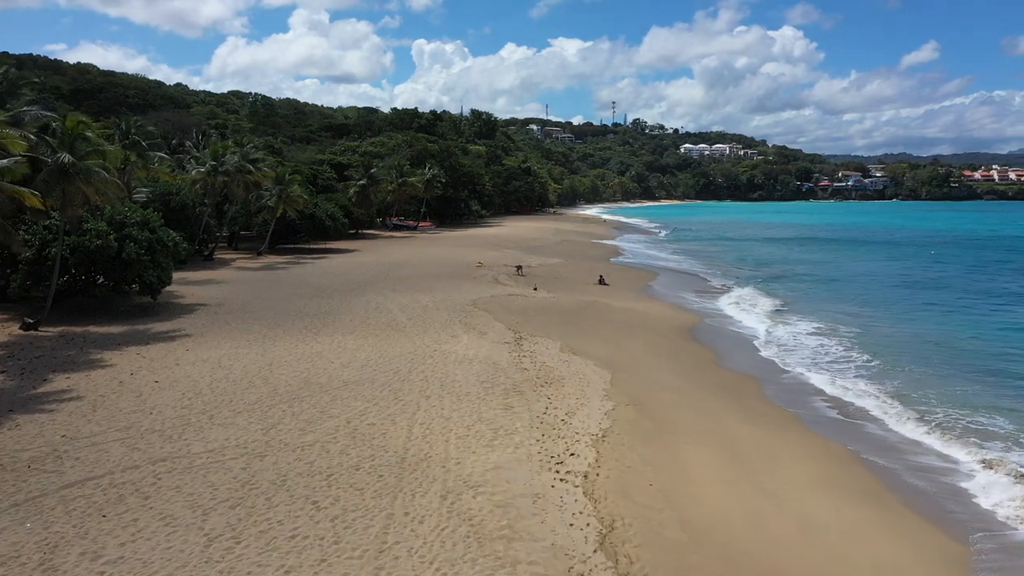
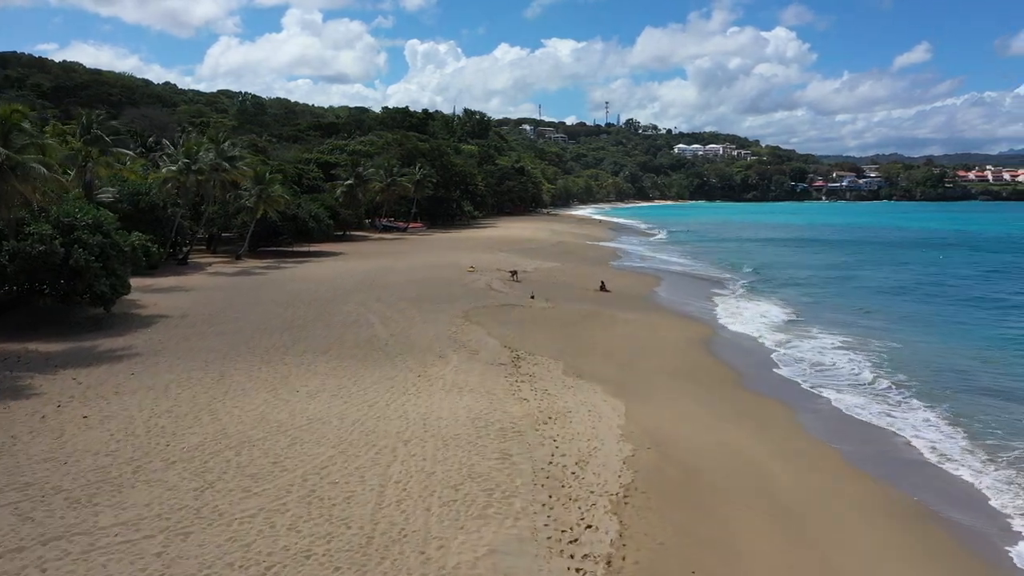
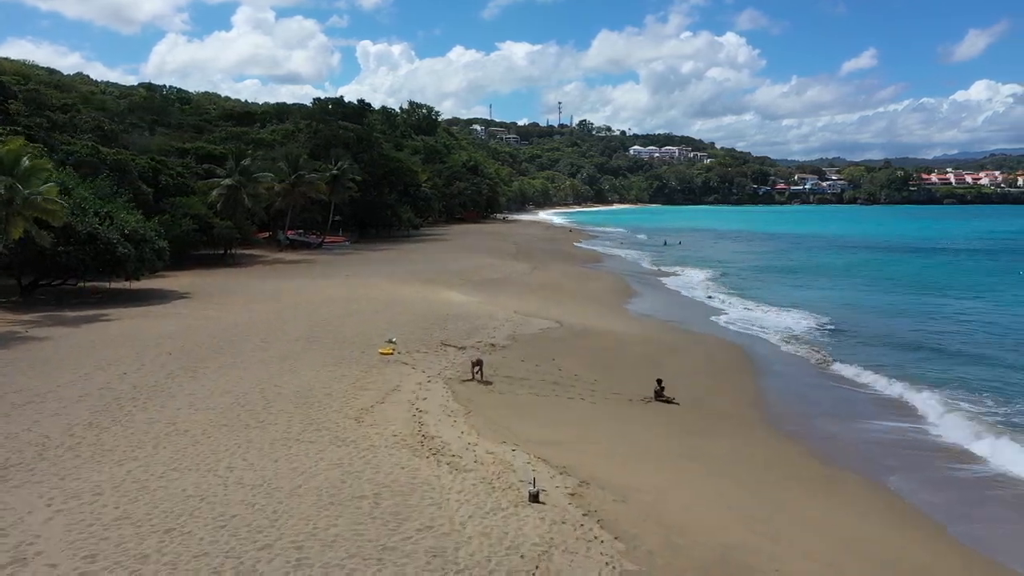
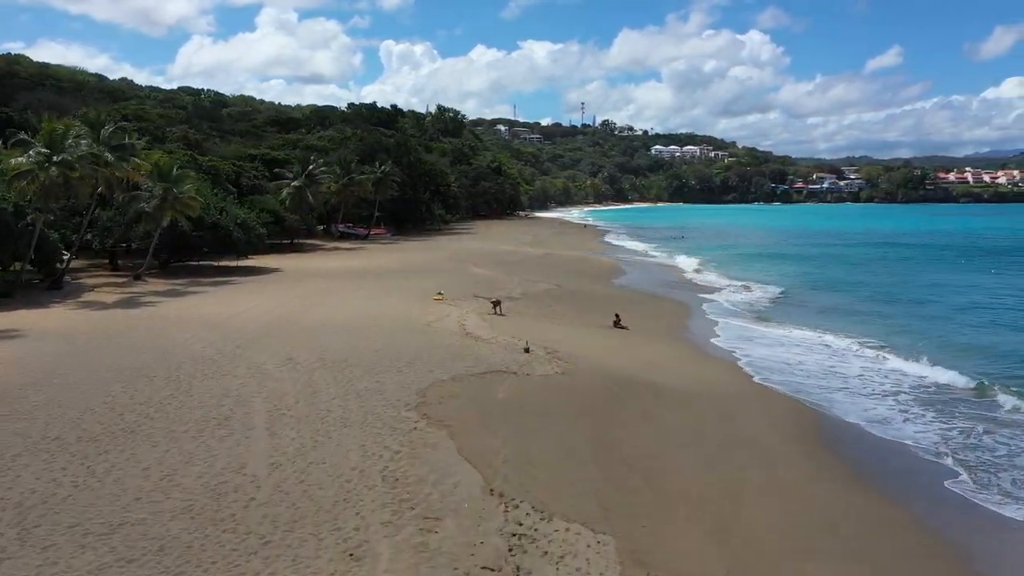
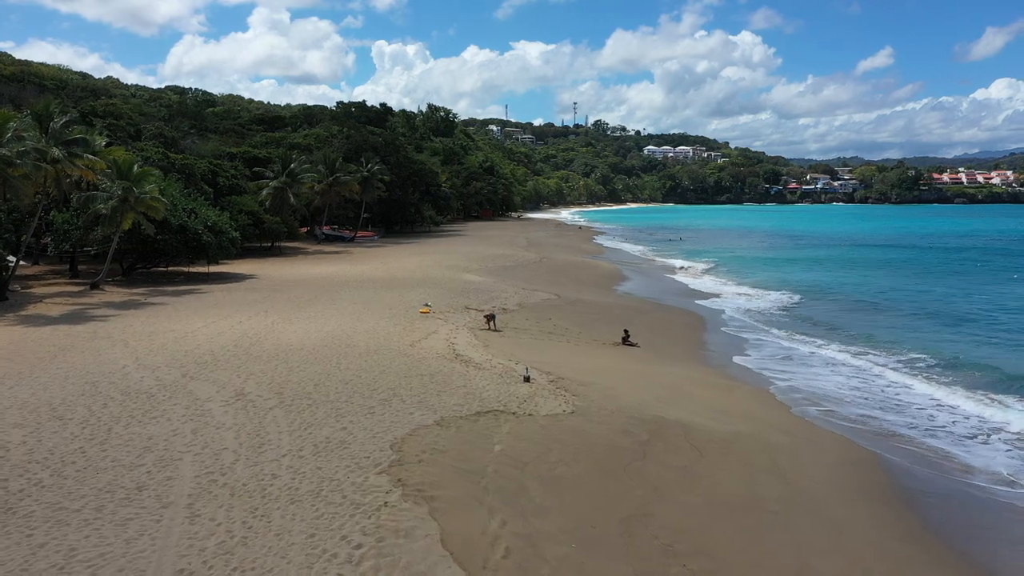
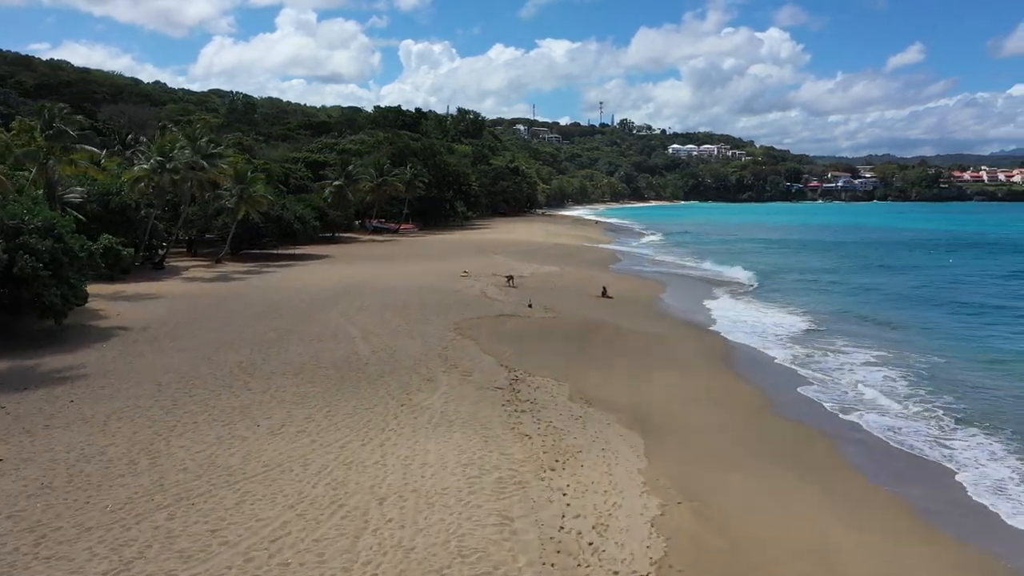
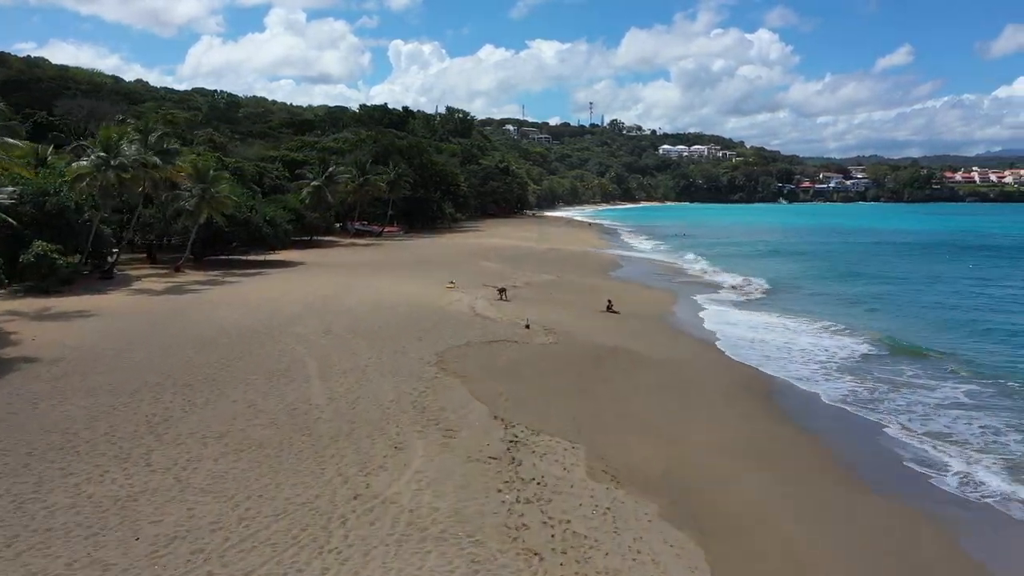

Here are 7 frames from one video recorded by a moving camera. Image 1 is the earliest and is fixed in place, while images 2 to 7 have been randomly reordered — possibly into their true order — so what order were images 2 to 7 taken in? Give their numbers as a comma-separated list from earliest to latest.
2, 6, 7, 4, 5, 3
